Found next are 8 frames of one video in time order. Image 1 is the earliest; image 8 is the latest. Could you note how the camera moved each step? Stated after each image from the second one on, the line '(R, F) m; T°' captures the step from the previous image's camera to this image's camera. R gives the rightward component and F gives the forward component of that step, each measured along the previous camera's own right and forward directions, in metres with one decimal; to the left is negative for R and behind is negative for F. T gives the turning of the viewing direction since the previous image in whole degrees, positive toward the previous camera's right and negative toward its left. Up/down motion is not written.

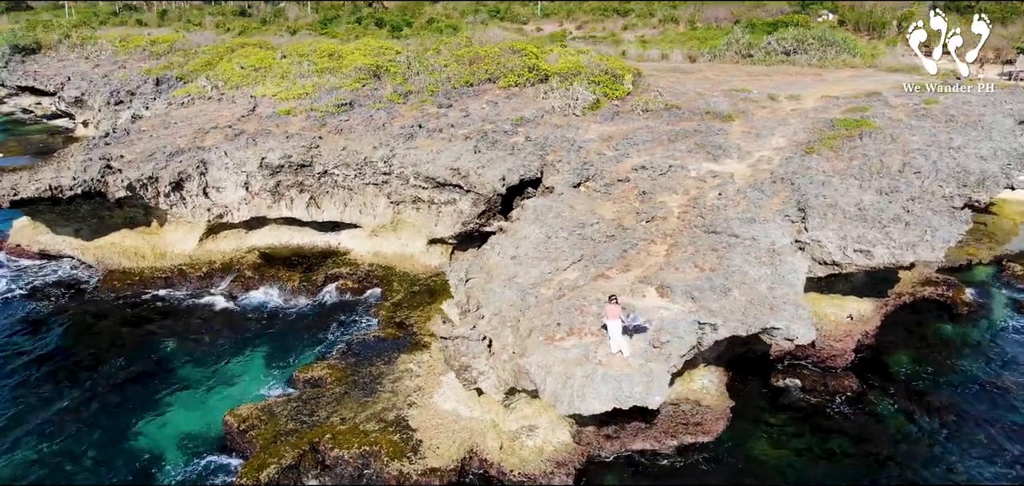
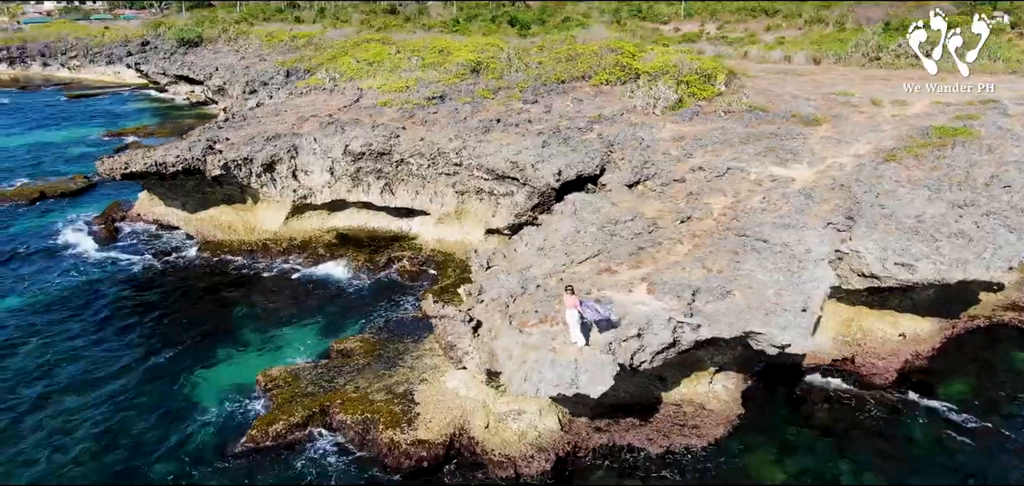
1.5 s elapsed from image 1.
(+3.2, -0.3) m; -11°
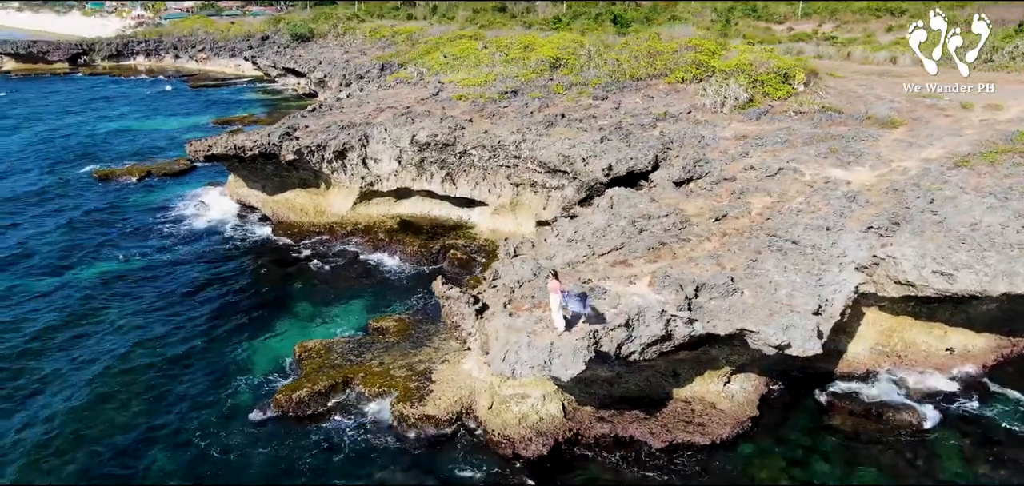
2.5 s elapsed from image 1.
(+2.2, -0.3) m; -8°
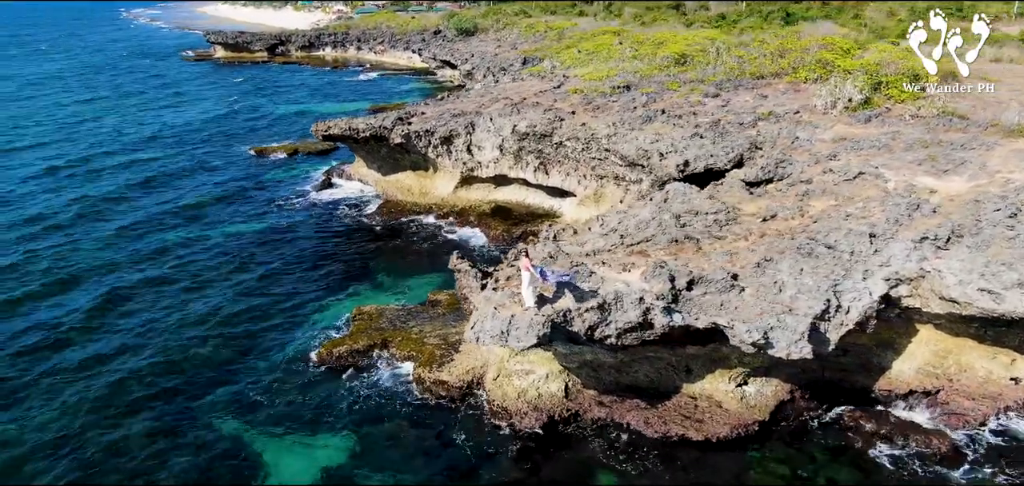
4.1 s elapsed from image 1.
(+3.8, -0.4) m; -13°
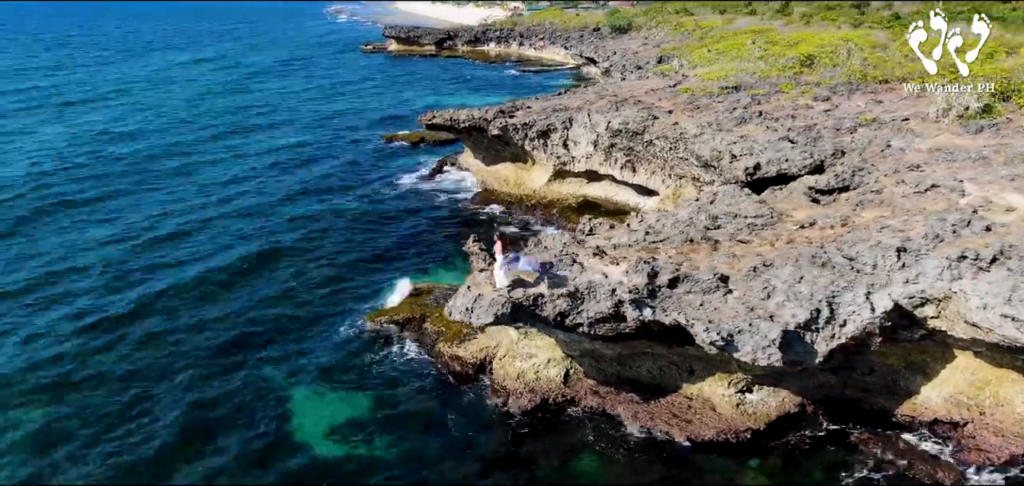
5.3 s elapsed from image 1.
(+3.9, -0.4) m; -13°
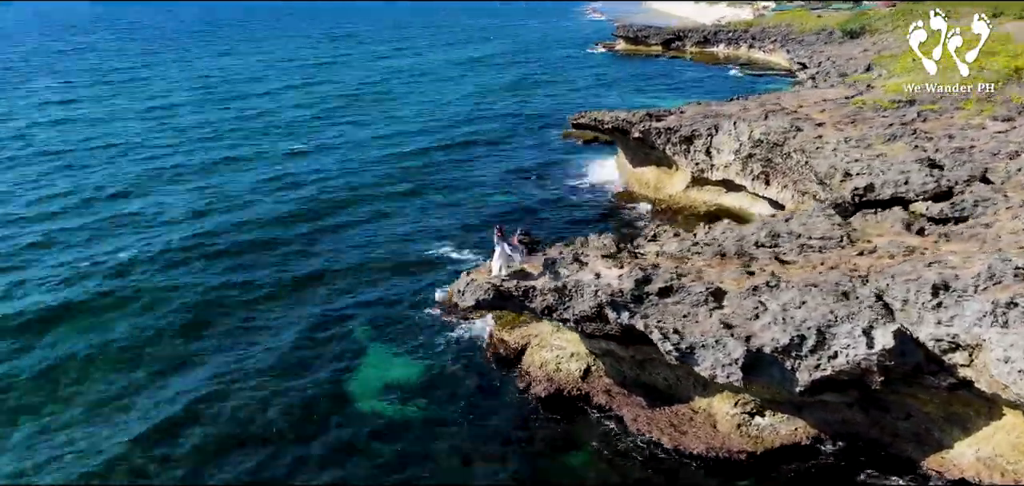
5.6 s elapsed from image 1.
(+5.1, -0.4) m; -18°
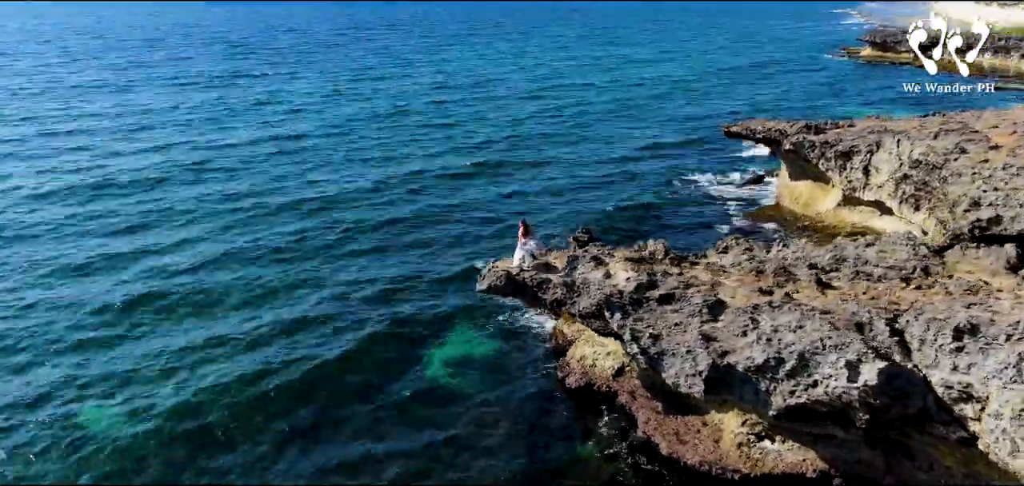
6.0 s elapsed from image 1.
(+4.9, -0.4) m; -18°
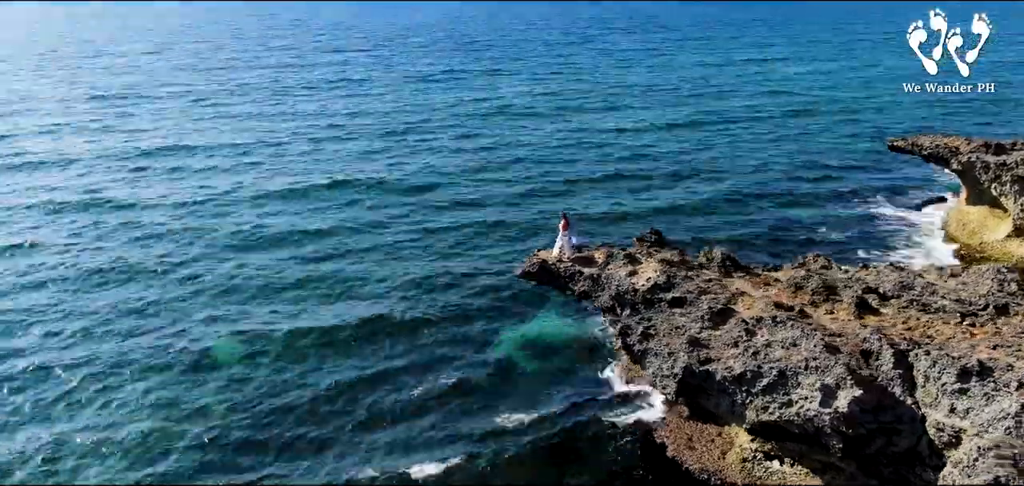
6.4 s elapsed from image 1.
(+4.6, -0.4) m; -17°
